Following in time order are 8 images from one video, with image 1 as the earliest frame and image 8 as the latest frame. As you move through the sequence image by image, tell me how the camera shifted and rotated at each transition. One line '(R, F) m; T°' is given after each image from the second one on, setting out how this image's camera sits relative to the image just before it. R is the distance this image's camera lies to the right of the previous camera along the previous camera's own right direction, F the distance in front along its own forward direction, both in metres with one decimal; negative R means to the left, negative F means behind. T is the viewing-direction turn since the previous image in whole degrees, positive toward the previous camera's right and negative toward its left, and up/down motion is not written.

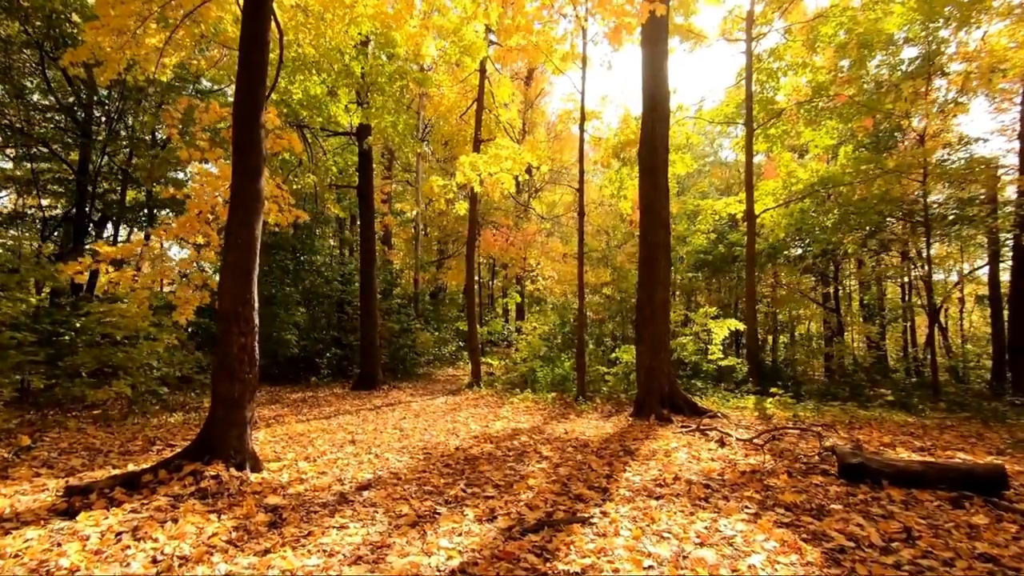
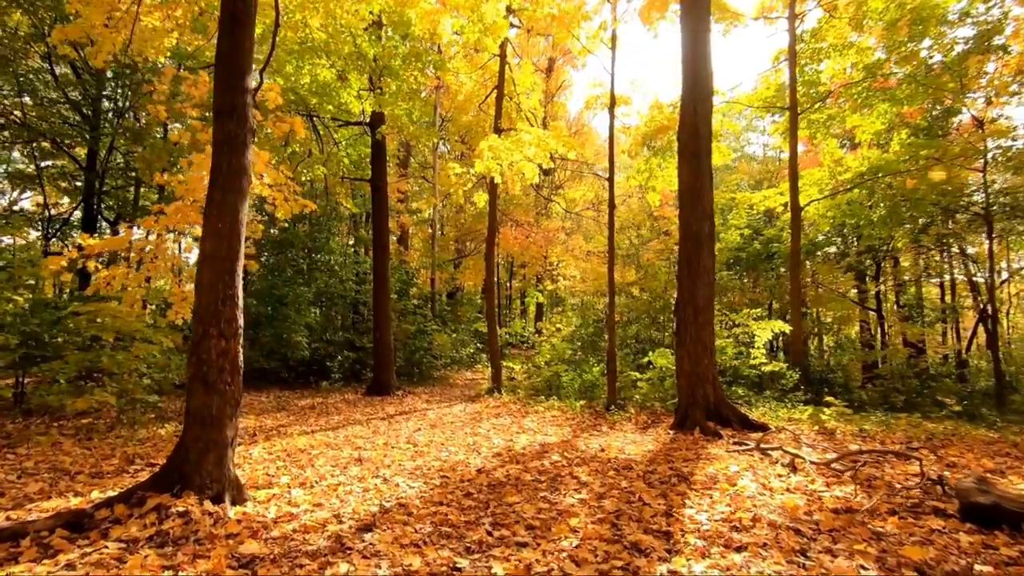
(-0.1, +0.8) m; -2°
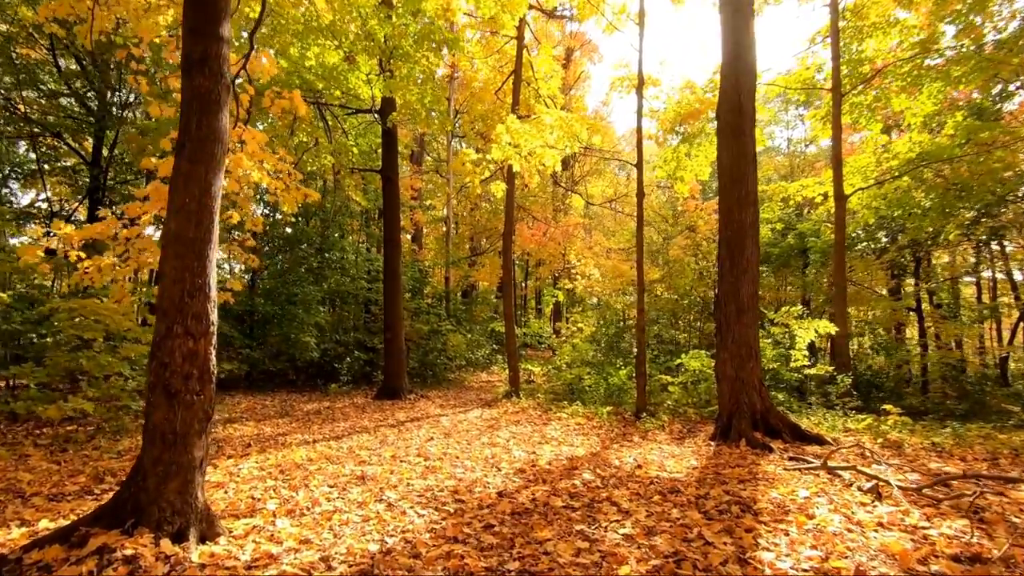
(-0.1, +0.7) m; -2°
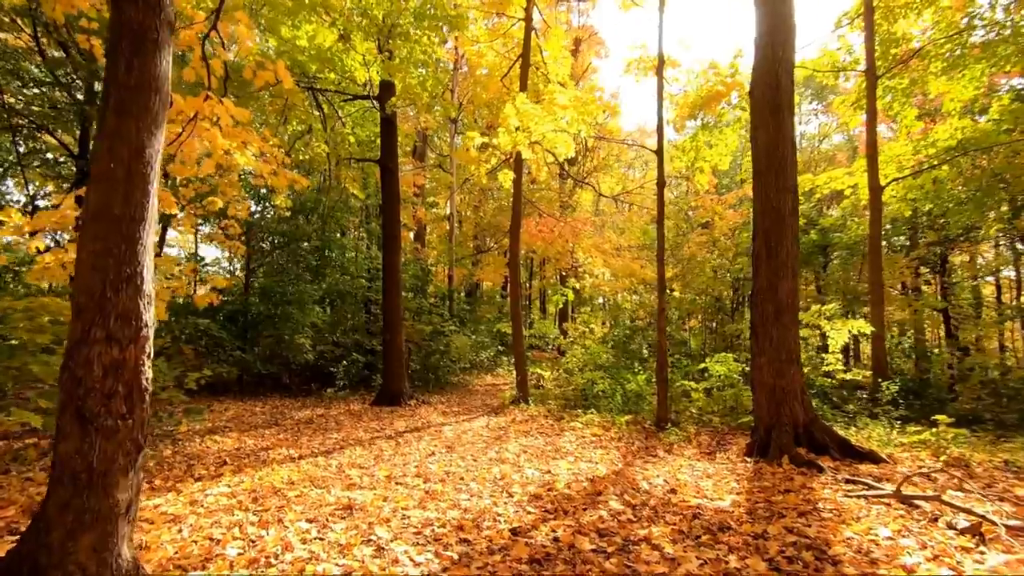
(-0.1, +0.7) m; 0°
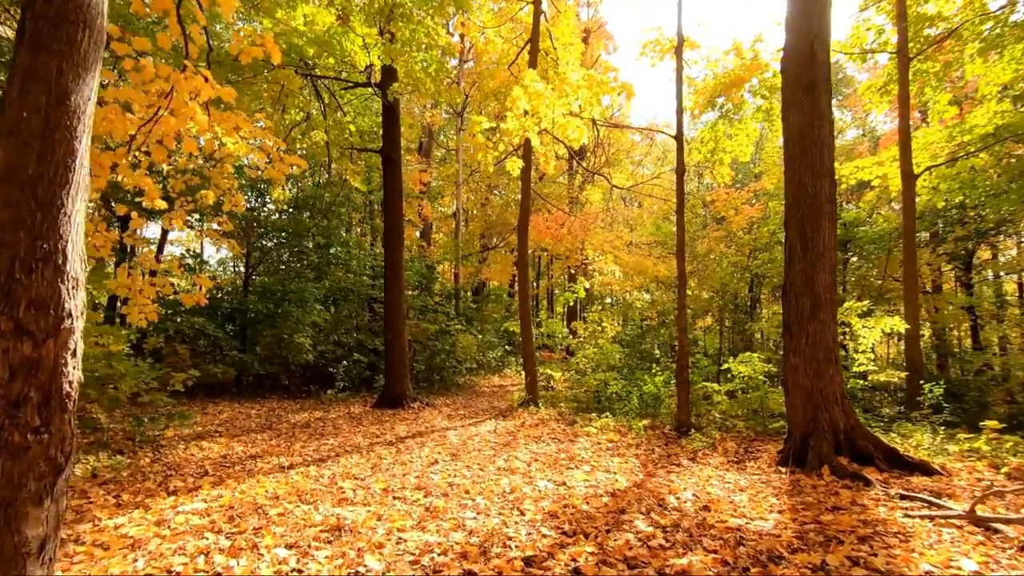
(0.0, +0.5) m; -1°
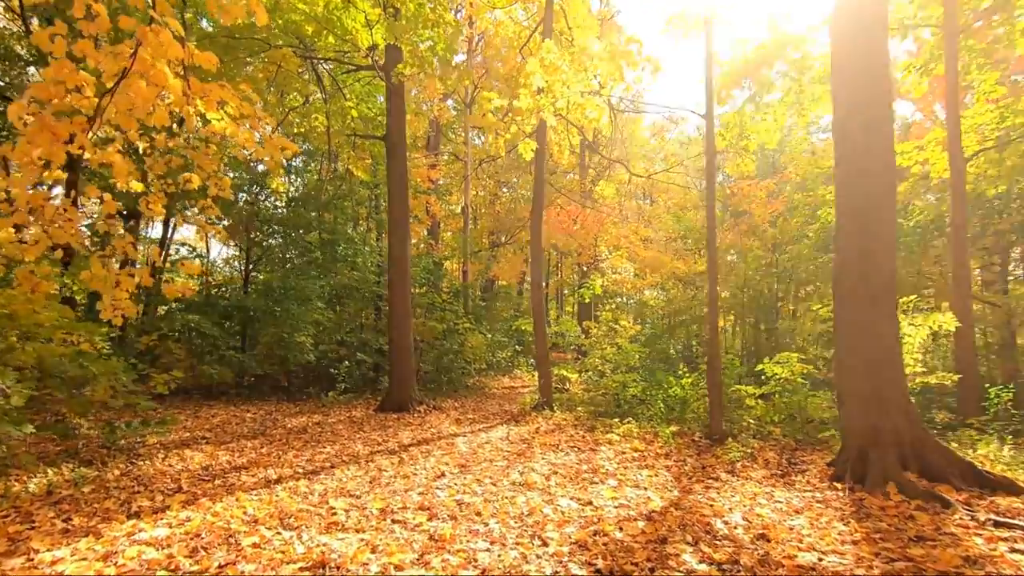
(-0.1, +0.6) m; -1°
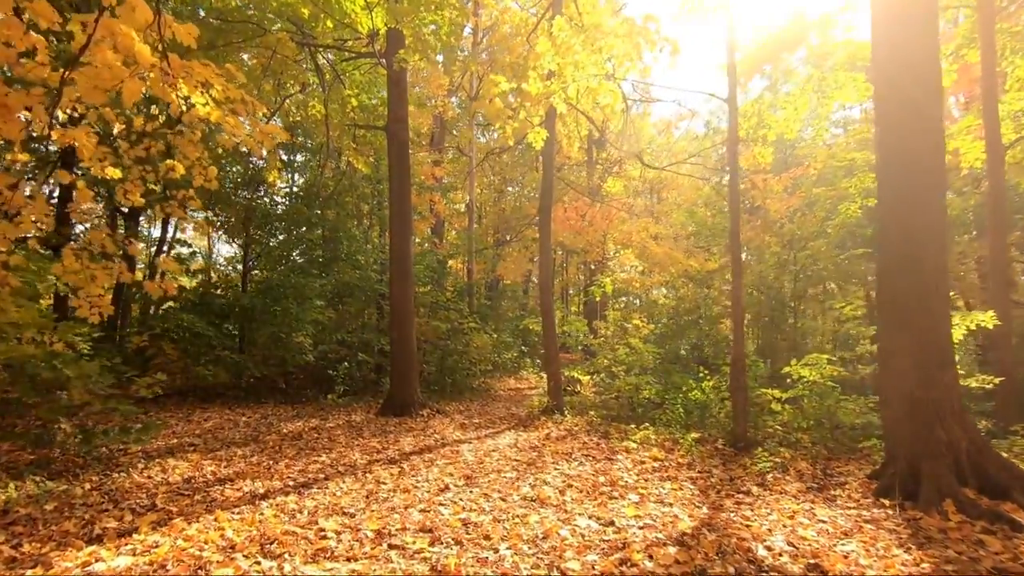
(-0.1, +0.4) m; -1°
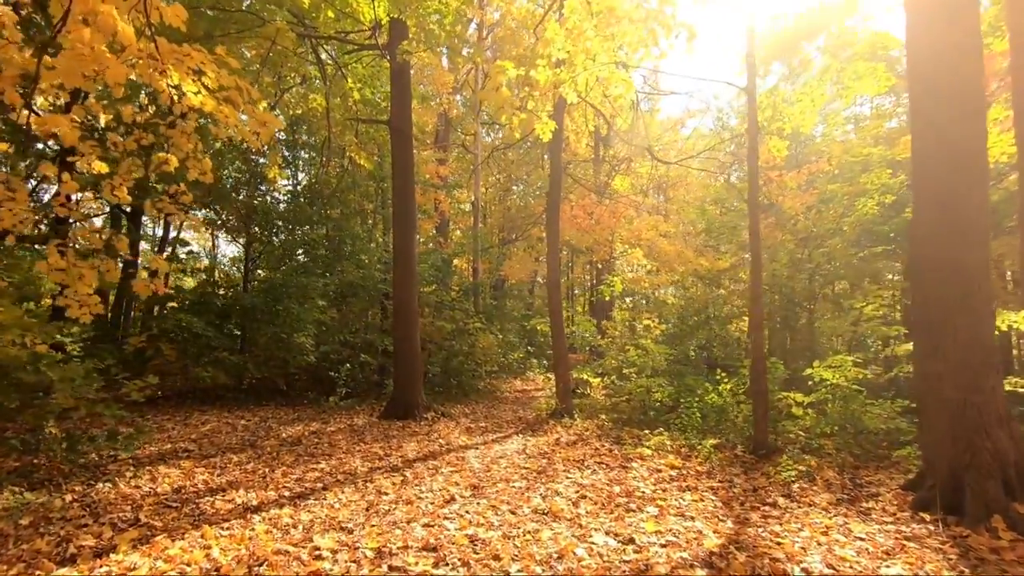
(0.0, +0.3) m; -1°
